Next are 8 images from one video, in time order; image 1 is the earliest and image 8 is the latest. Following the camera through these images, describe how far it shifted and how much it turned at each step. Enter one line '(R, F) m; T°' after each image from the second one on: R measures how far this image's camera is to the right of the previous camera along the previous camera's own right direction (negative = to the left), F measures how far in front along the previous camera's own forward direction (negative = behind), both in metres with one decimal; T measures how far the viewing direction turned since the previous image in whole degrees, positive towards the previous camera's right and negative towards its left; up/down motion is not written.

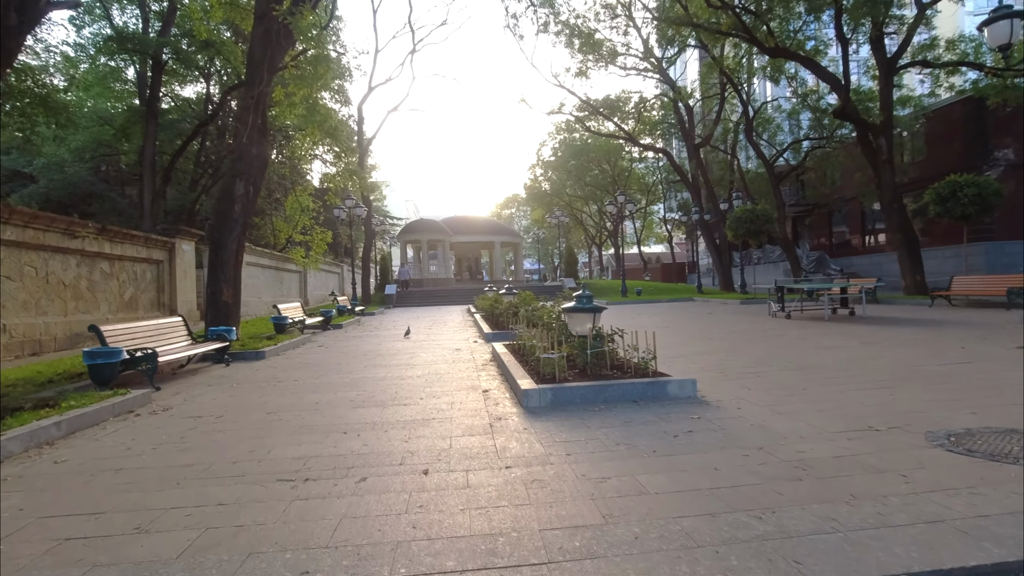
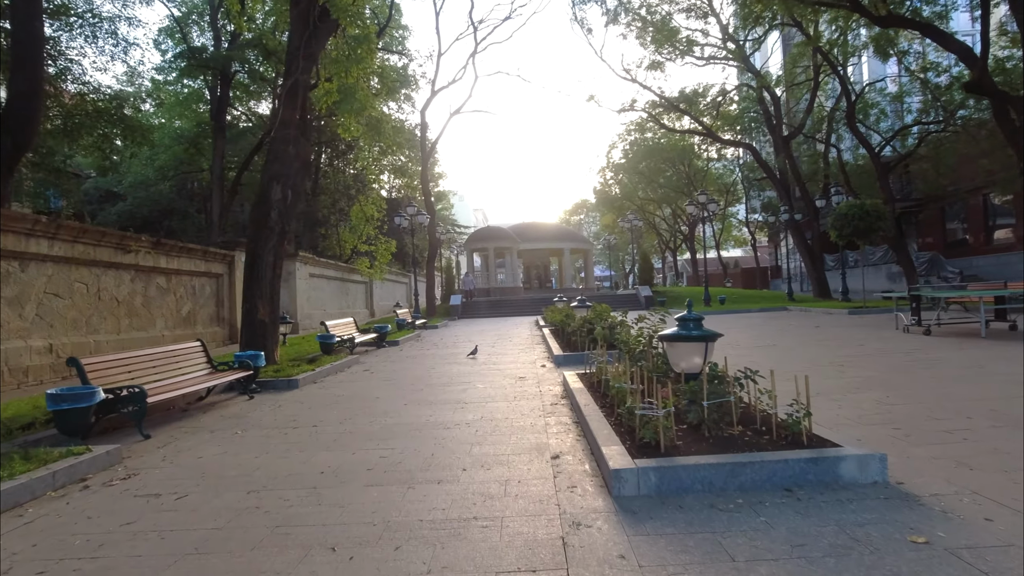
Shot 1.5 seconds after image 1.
(-0.1, +1.5) m; -7°
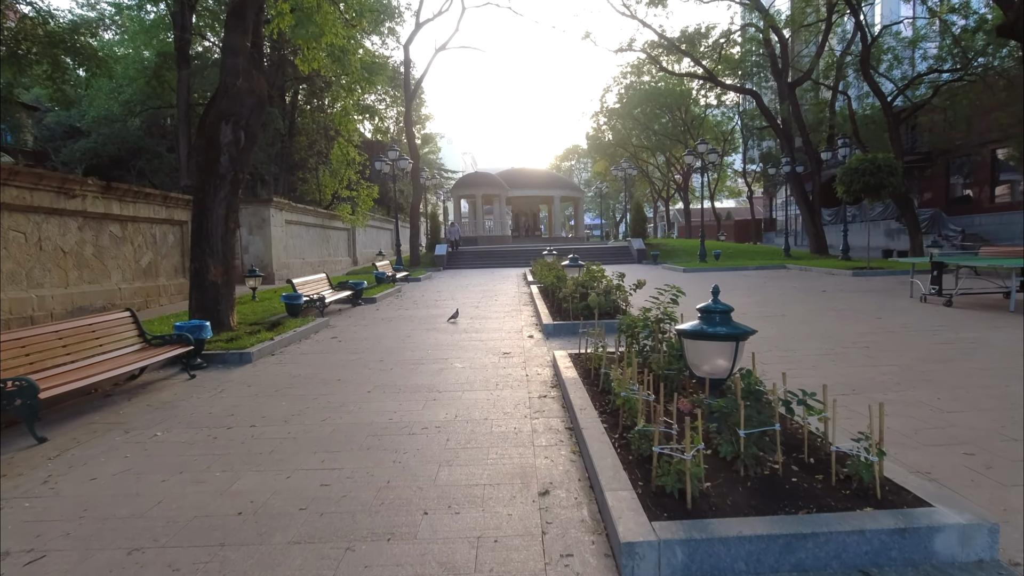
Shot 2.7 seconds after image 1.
(0.0, +1.0) m; +1°
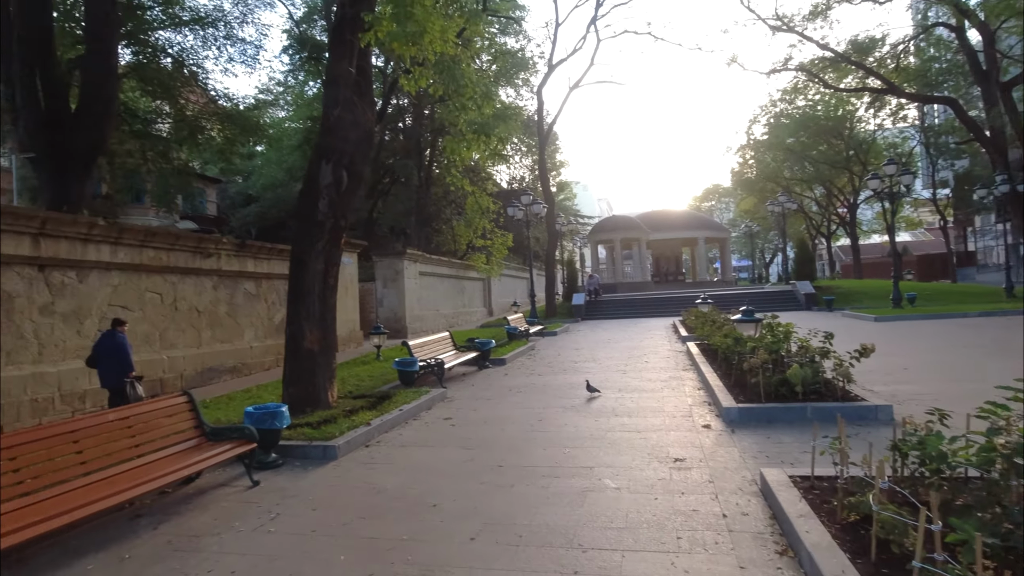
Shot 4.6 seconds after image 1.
(-0.2, +1.9) m; -13°
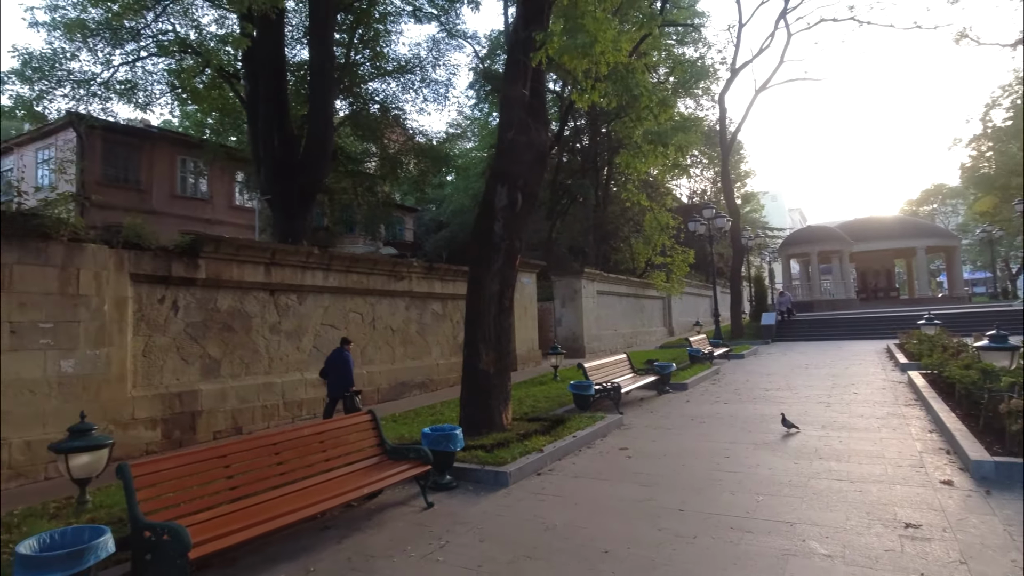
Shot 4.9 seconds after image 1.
(0.0, +0.3) m; -17°
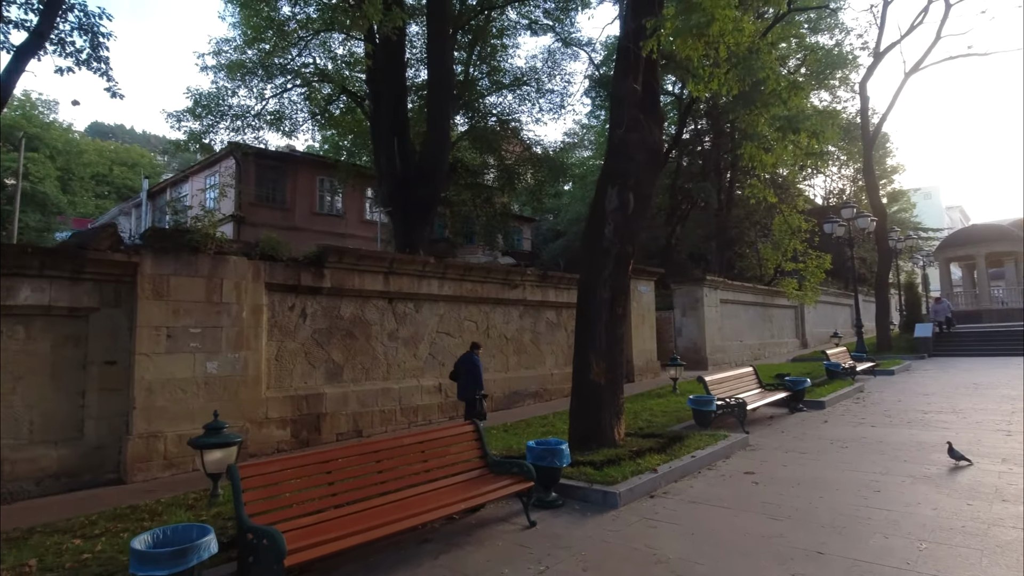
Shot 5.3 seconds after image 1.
(+0.1, +0.3) m; -11°
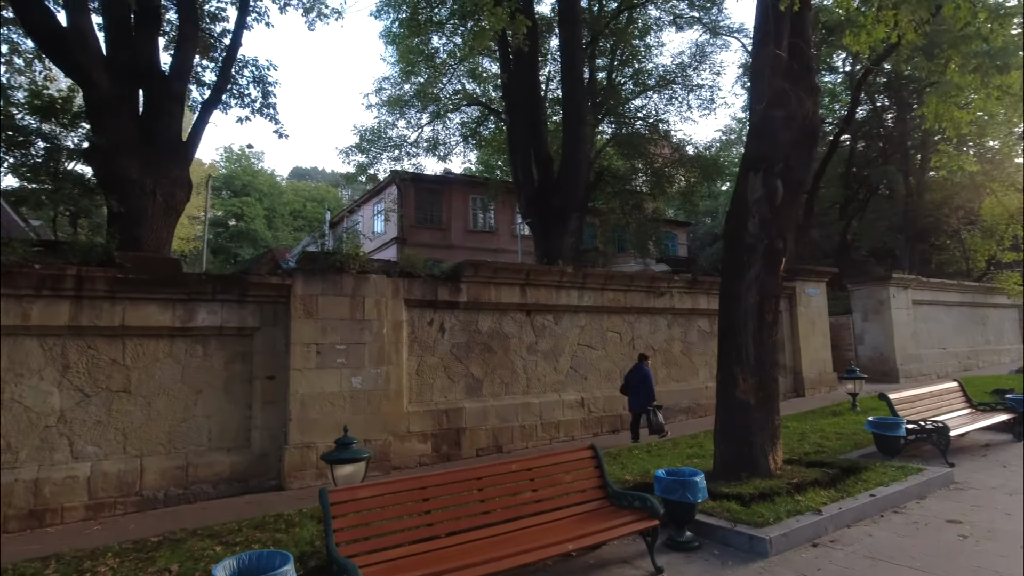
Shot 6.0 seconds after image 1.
(+0.3, +0.5) m; -15°
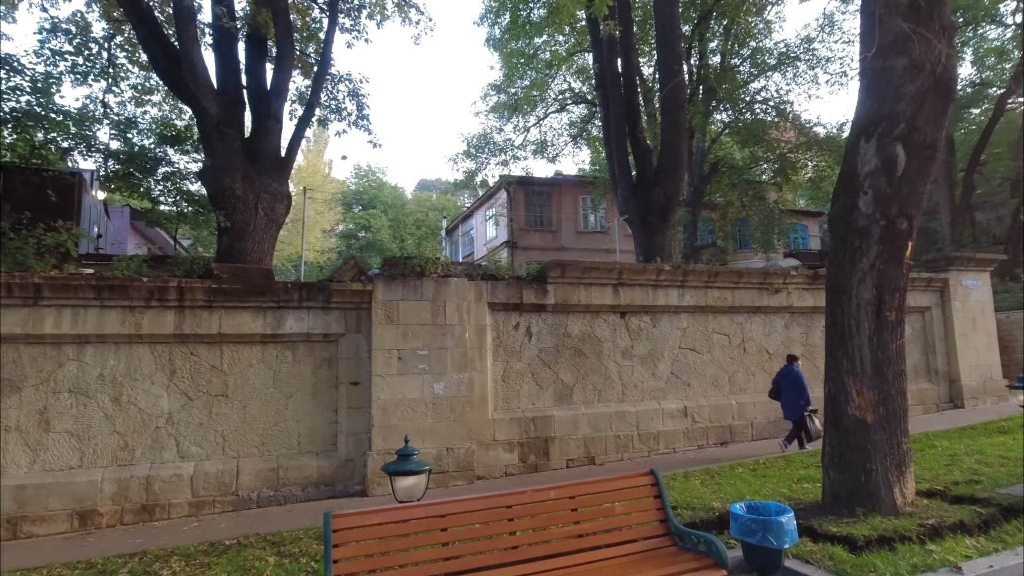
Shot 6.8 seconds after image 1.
(+0.5, +0.5) m; -12°
